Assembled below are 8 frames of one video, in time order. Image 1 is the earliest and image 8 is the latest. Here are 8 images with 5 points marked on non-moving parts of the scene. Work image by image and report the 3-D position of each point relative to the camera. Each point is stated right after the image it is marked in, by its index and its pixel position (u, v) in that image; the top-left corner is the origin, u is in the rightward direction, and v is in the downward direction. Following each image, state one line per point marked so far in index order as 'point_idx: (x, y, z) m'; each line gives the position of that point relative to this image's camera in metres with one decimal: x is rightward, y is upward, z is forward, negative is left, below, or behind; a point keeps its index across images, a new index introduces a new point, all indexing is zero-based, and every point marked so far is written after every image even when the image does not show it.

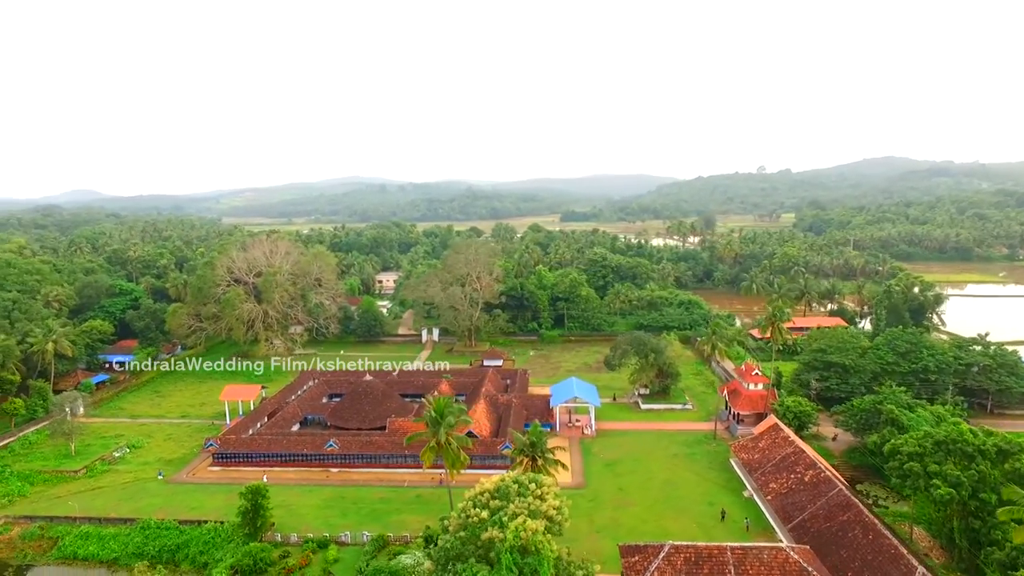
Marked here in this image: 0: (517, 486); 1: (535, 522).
0: (0.0, -5.9, +18.3) m
1: (+0.6, -6.4, +17.0) m
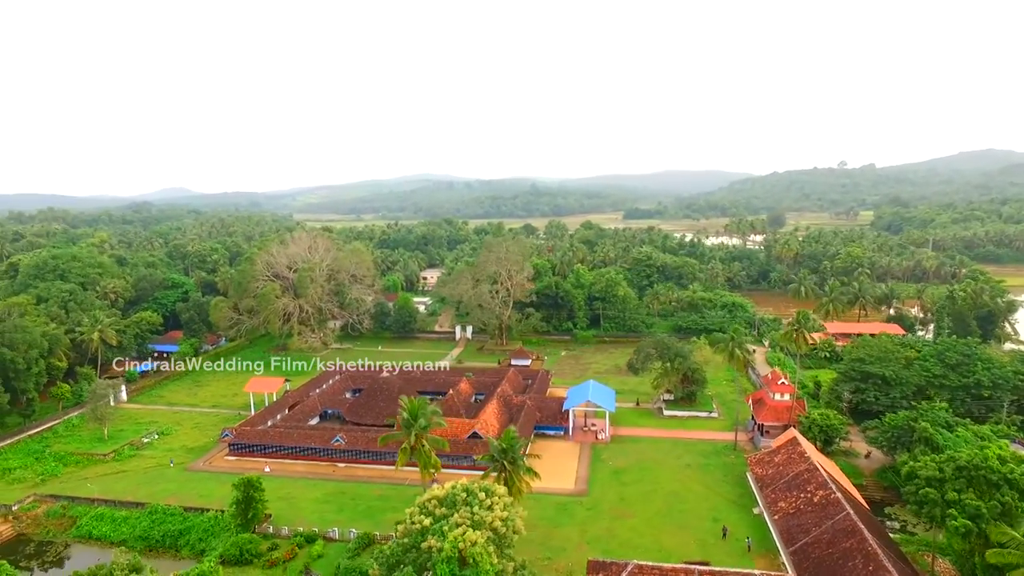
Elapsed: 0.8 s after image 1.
0: (-1.5, -6.0, +17.8) m
1: (-1.0, -6.5, +16.4) m
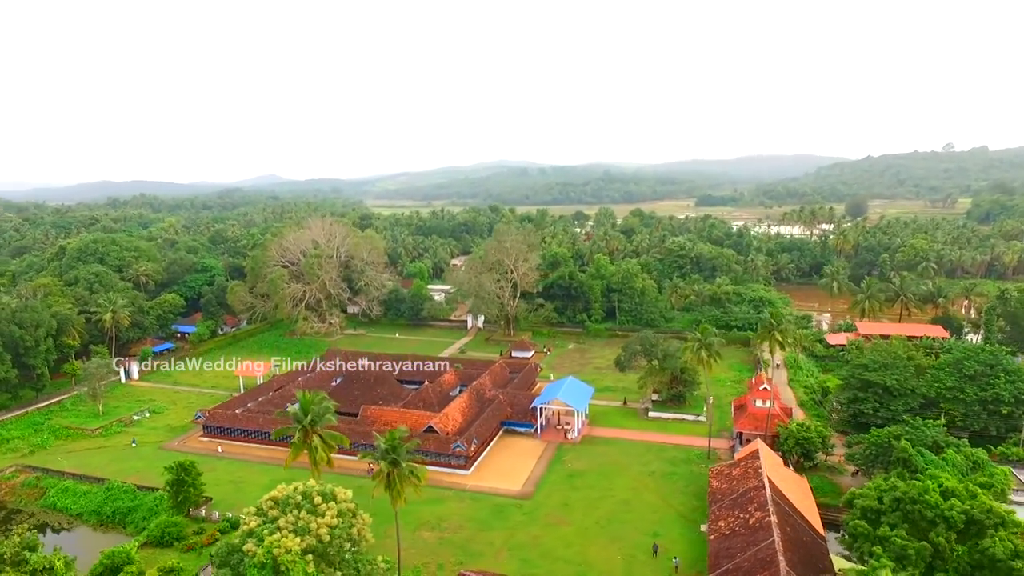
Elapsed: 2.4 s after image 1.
0: (-5.9, -5.8, +17.1) m
1: (-5.6, -6.4, +15.7) m
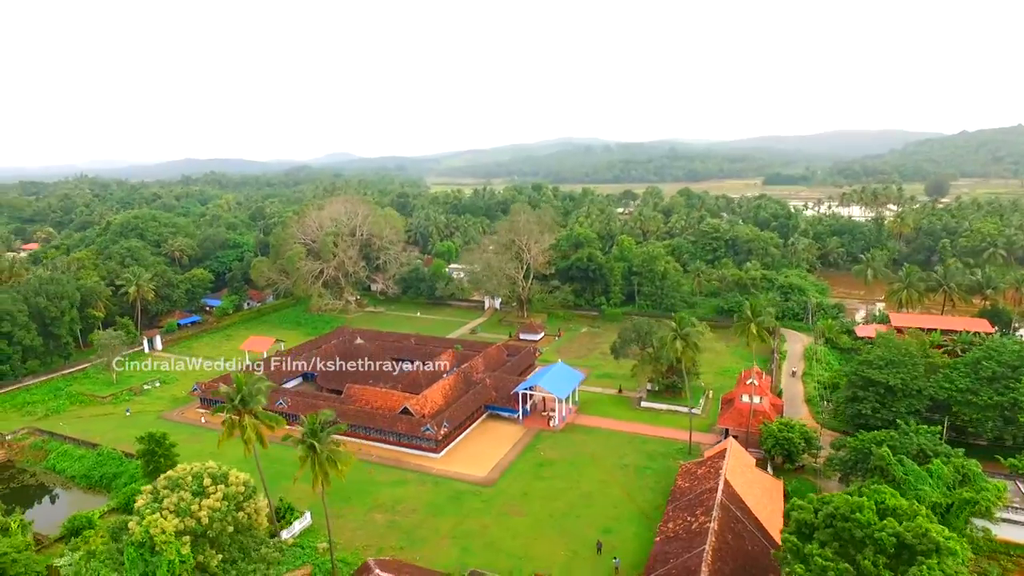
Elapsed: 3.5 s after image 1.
0: (-9.0, -5.3, +17.2) m
1: (-8.9, -6.0, +15.8) m
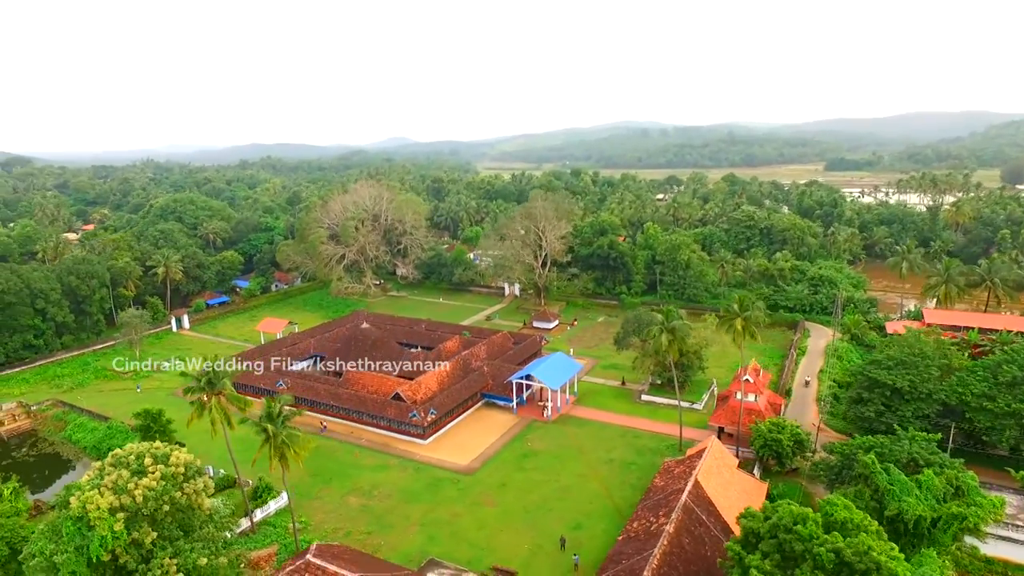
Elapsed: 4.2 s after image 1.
0: (-10.9, -4.9, +17.8) m
1: (-10.9, -5.6, +16.4) m
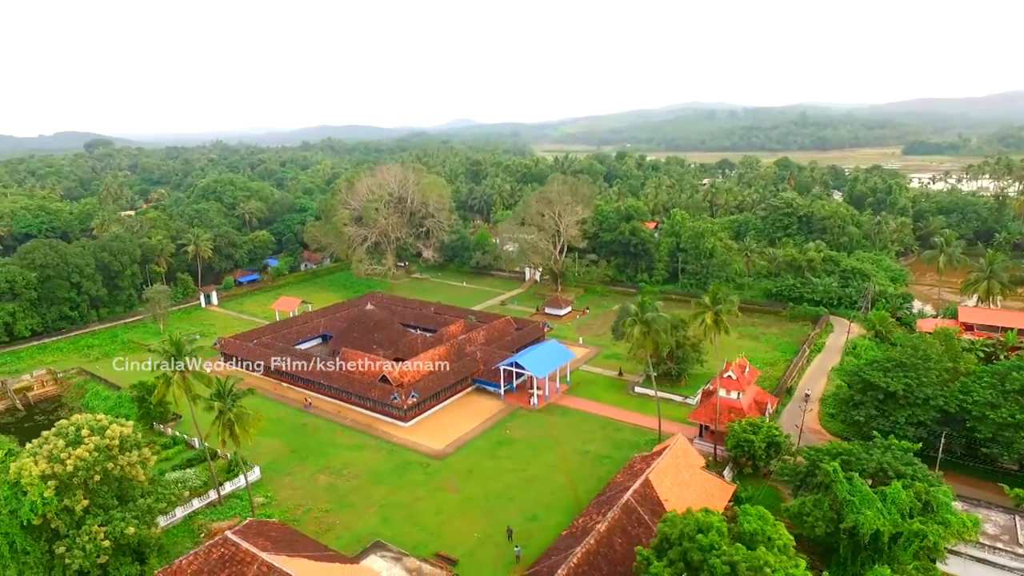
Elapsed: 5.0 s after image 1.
0: (-13.3, -4.3, +18.7) m
1: (-13.4, -5.0, +17.3) m
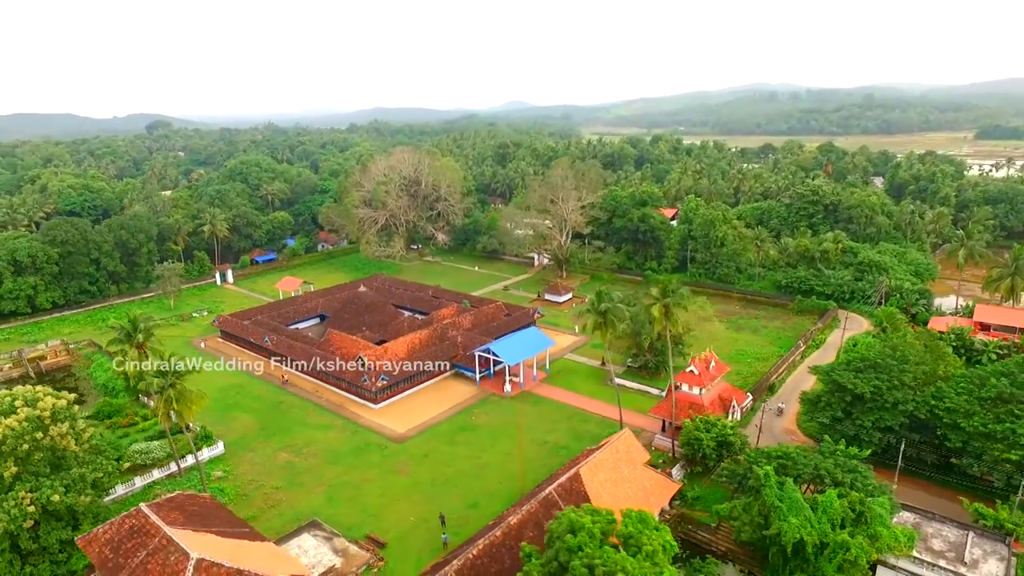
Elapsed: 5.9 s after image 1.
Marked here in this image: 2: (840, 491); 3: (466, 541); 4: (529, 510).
0: (-16.0, -3.6, +19.8) m
1: (-16.3, -4.3, +18.4) m
2: (+10.5, -6.4, +19.6) m
3: (-1.4, -8.2, +19.9) m
4: (+0.7, -7.1, +19.9) m
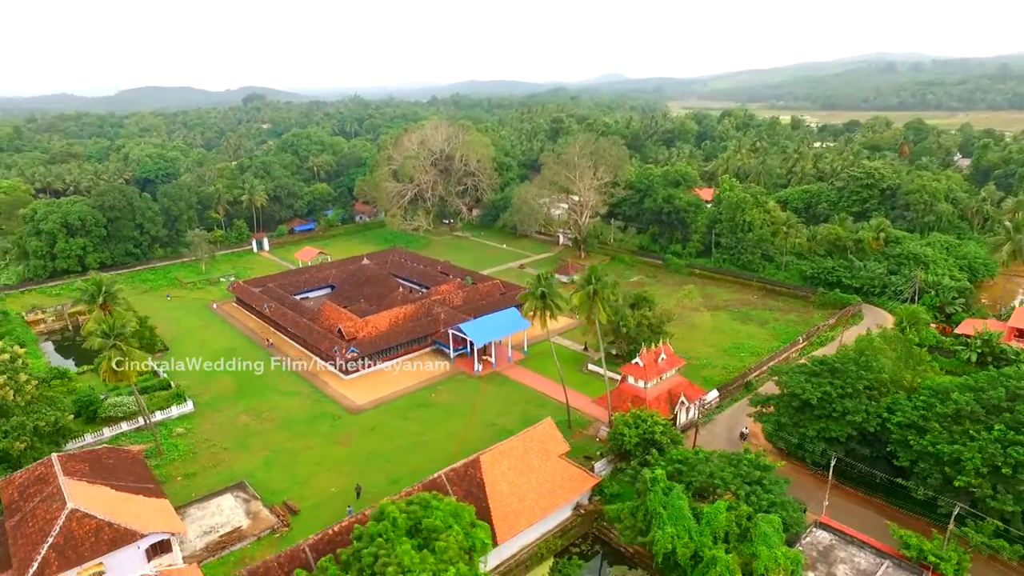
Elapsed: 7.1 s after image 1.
0: (-19.5, -2.2, +21.9) m
1: (-20.0, -3.0, +20.7) m
2: (+6.6, -6.3, +18.1) m
3: (-5.2, -7.5, +20.2) m
4: (-3.1, -6.6, +19.9) m
